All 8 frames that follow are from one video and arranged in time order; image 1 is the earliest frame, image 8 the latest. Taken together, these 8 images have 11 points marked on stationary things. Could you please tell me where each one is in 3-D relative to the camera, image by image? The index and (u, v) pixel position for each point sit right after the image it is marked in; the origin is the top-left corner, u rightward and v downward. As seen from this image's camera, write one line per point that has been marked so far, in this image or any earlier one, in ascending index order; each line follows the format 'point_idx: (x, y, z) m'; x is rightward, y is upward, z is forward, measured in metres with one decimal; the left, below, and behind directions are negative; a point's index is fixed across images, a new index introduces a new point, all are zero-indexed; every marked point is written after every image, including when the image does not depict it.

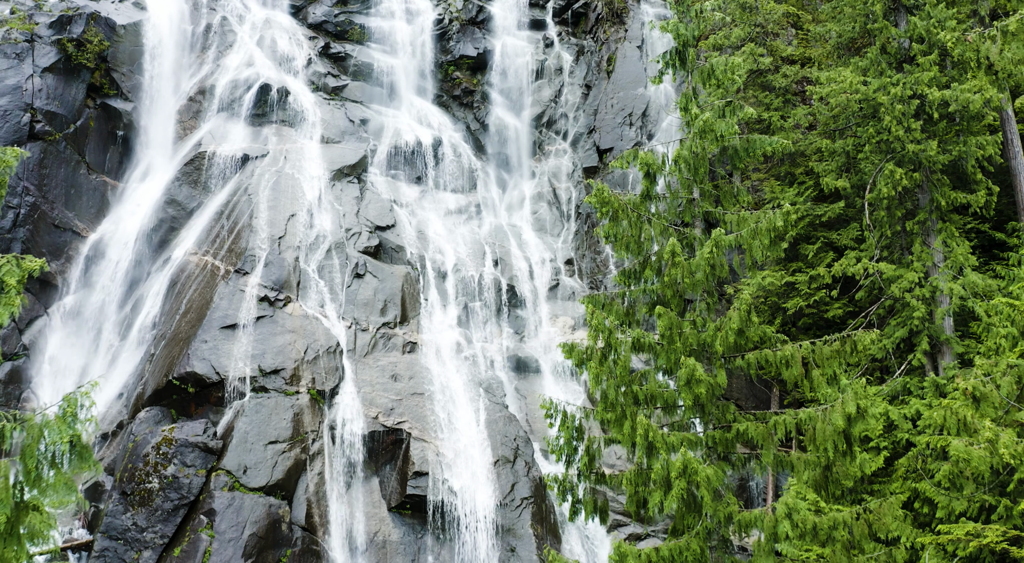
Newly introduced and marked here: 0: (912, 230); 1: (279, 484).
0: (+7.1, +0.9, +17.8) m
1: (-4.0, -3.5, +17.0) m
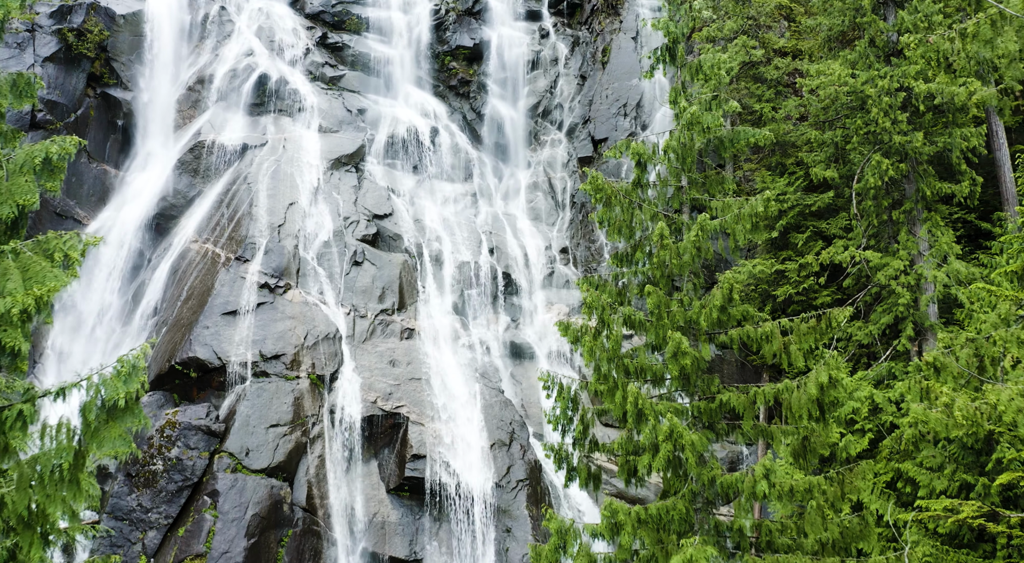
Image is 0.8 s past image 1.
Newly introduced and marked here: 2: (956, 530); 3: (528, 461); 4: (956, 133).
0: (+7.0, +1.1, +18.2) m
1: (-4.0, -3.2, +17.4) m
2: (+5.8, -3.3, +13.2) m
3: (+0.3, -3.5, +19.8) m
4: (+7.7, +2.6, +17.3) m
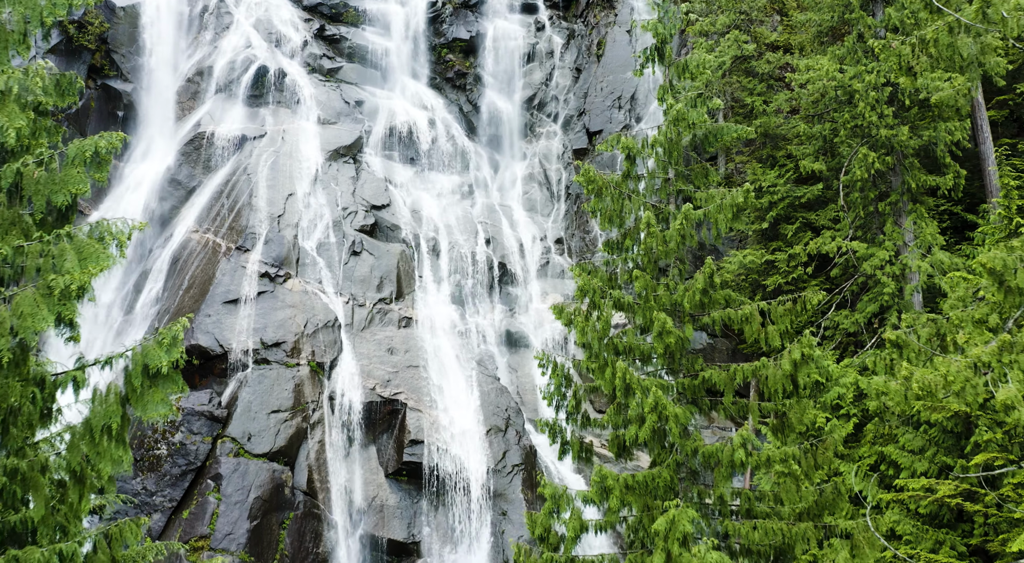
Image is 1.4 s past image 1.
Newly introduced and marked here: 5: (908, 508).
0: (+6.9, +1.3, +18.7) m
1: (-4.1, -3.0, +17.9) m
2: (+5.8, -3.1, +13.7) m
3: (+0.2, -3.3, +20.3) m
4: (+7.6, +2.7, +17.8) m
5: (+5.5, -3.2, +13.9) m
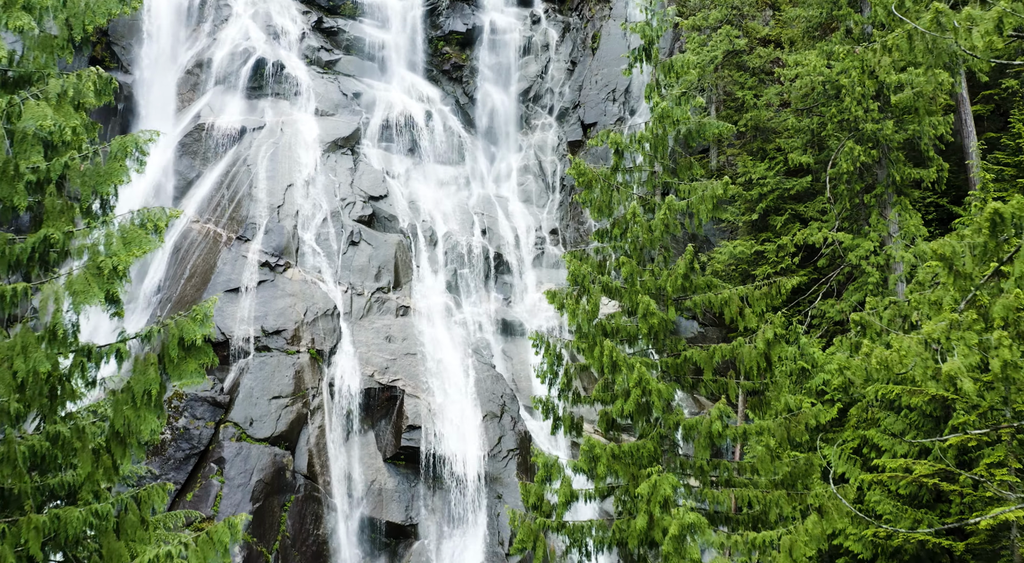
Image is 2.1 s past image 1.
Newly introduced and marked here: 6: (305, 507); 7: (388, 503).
0: (+6.8, +1.5, +19.3) m
1: (-4.2, -2.8, +18.4) m
2: (+5.7, -3.0, +14.3) m
3: (+0.1, -3.1, +20.8) m
4: (+7.5, +2.9, +18.3) m
5: (+5.4, -3.0, +14.4) m
6: (-3.7, -4.0, +18.0) m
7: (-2.3, -4.2, +18.9) m
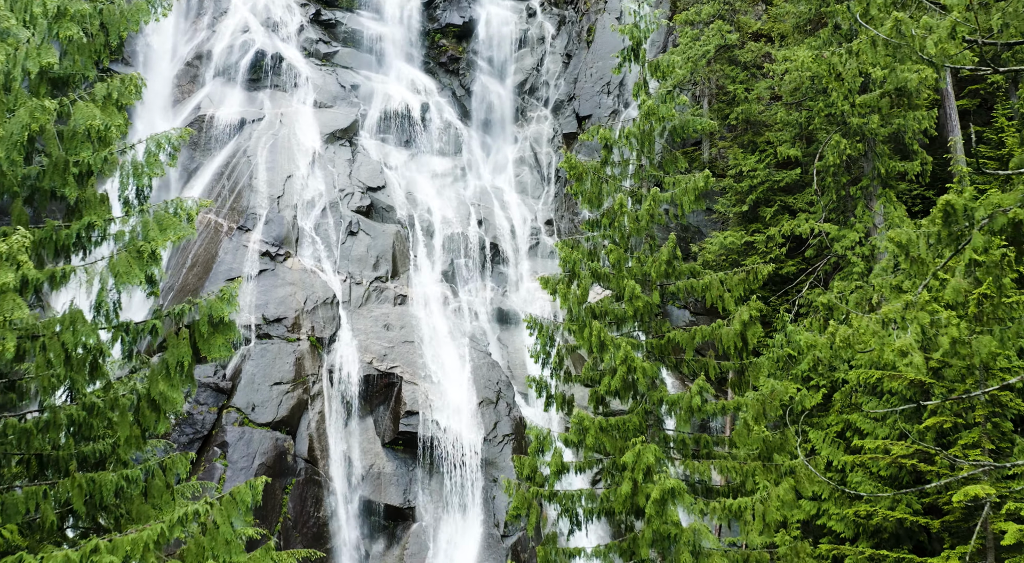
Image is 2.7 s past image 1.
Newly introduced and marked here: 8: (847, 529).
0: (+6.8, +1.7, +19.8) m
1: (-4.3, -2.6, +19.0) m
2: (+5.6, -2.8, +14.9) m
3: (0.0, -2.9, +21.4) m
4: (+7.4, +3.1, +18.9) m
5: (+5.4, -2.9, +15.0) m
6: (-3.8, -3.8, +18.6) m
7: (-2.4, -4.0, +19.5) m
8: (+4.9, -3.6, +14.8) m
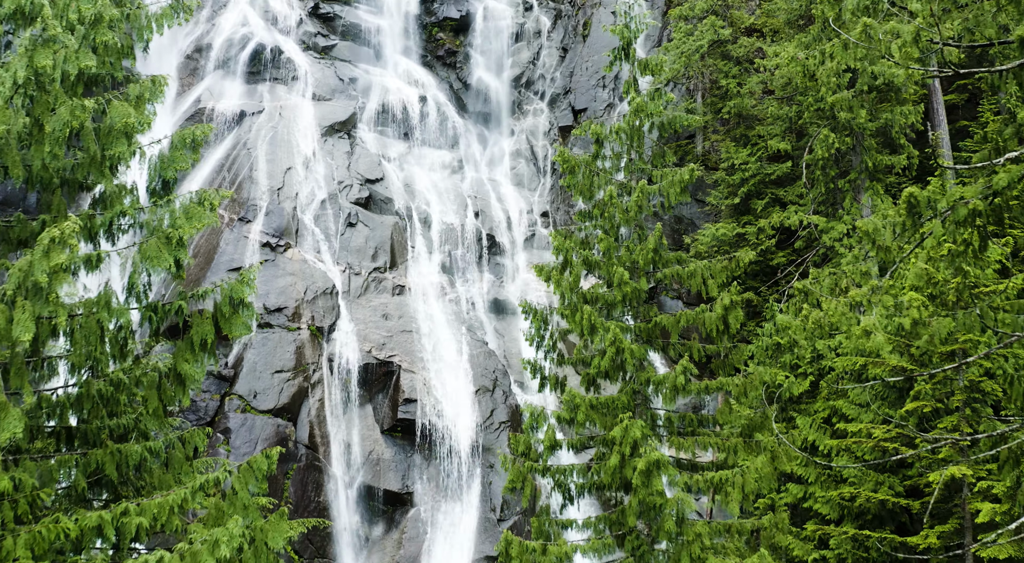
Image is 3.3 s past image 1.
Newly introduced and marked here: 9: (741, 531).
0: (+6.7, +1.9, +20.3) m
1: (-4.4, -2.4, +19.4) m
2: (+5.6, -2.7, +15.4) m
3: (-0.1, -2.7, +21.9) m
4: (+7.4, +3.3, +19.3) m
5: (+5.3, -2.7, +15.5) m
6: (-3.9, -3.6, +19.1) m
7: (-2.5, -3.8, +20.0) m
8: (+4.9, -3.5, +15.3) m
9: (+2.6, -2.8, +11.6) m
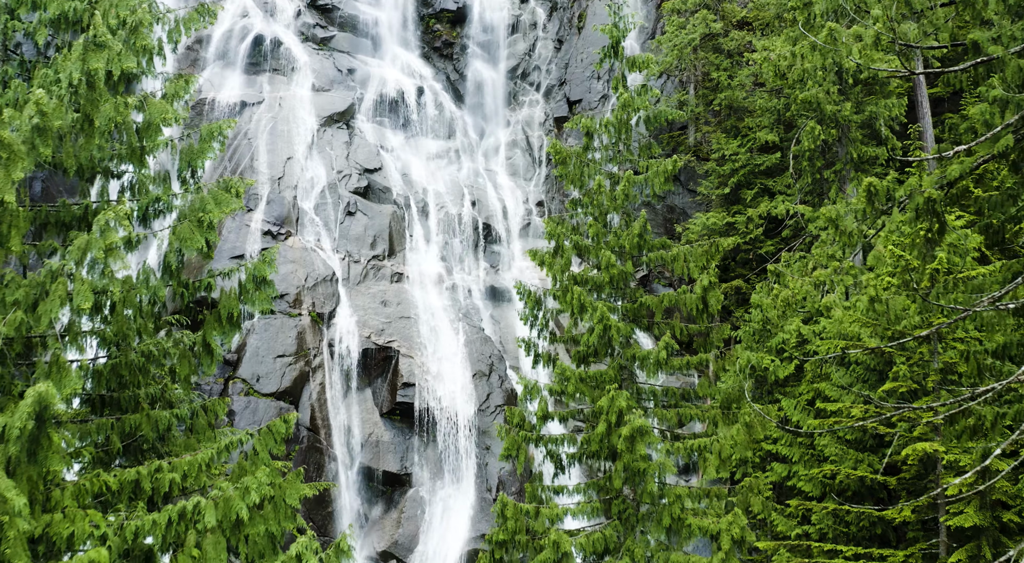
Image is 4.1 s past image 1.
0: (+6.6, +2.2, +20.9) m
1: (-4.4, -2.1, +20.1) m
2: (+5.5, -2.4, +16.1) m
3: (-0.2, -2.4, +22.5) m
4: (+7.3, +3.5, +20.0) m
5: (+5.2, -2.5, +16.2) m
6: (-3.9, -3.4, +19.7) m
7: (-2.6, -3.5, +20.6) m
8: (+4.8, -3.3, +16.0) m
9: (+2.5, -2.6, +12.2) m
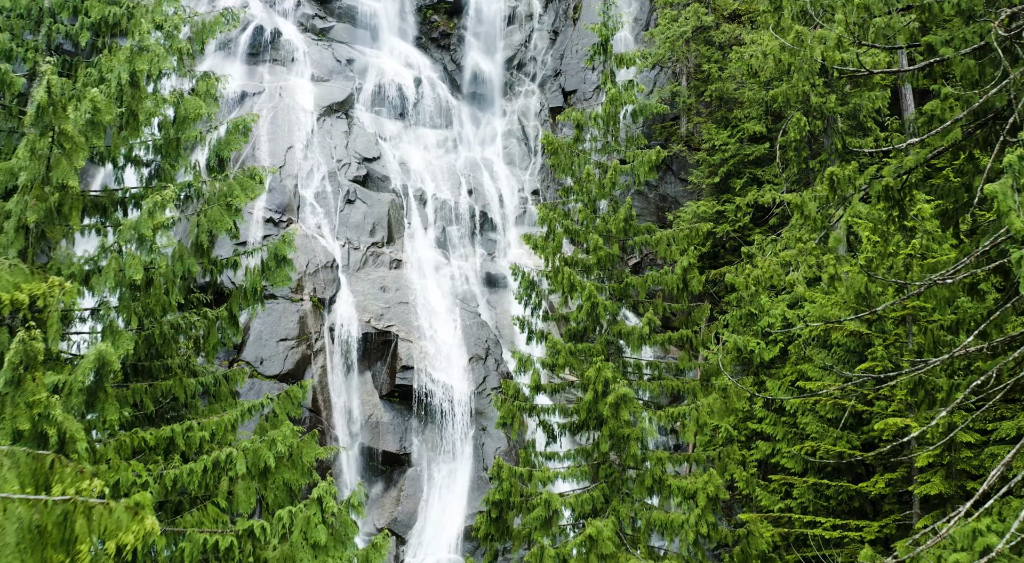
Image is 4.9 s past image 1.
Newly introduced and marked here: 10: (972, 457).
0: (+6.5, +2.4, +21.6) m
1: (-4.5, -1.8, +20.8) m
2: (+5.4, -2.2, +16.8) m
3: (-0.3, -2.1, +23.3) m
4: (+7.2, +3.8, +20.7) m
5: (+5.2, -2.3, +17.0) m
6: (-4.0, -3.1, +20.4) m
7: (-2.7, -3.2, +21.4) m
8: (+4.7, -3.0, +16.8) m
9: (+2.5, -2.4, +13.0) m
10: (+6.1, -2.3, +13.3) m
